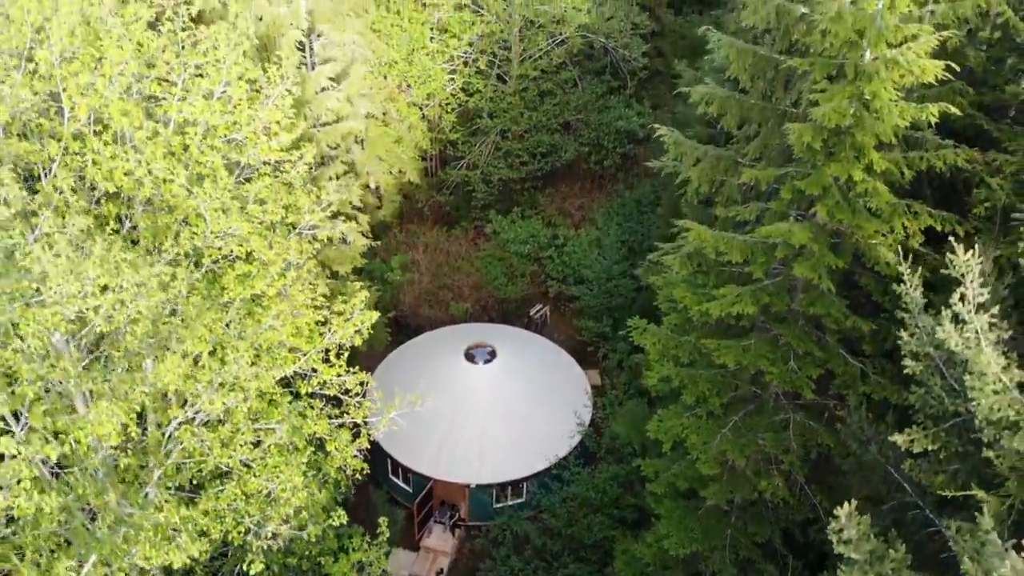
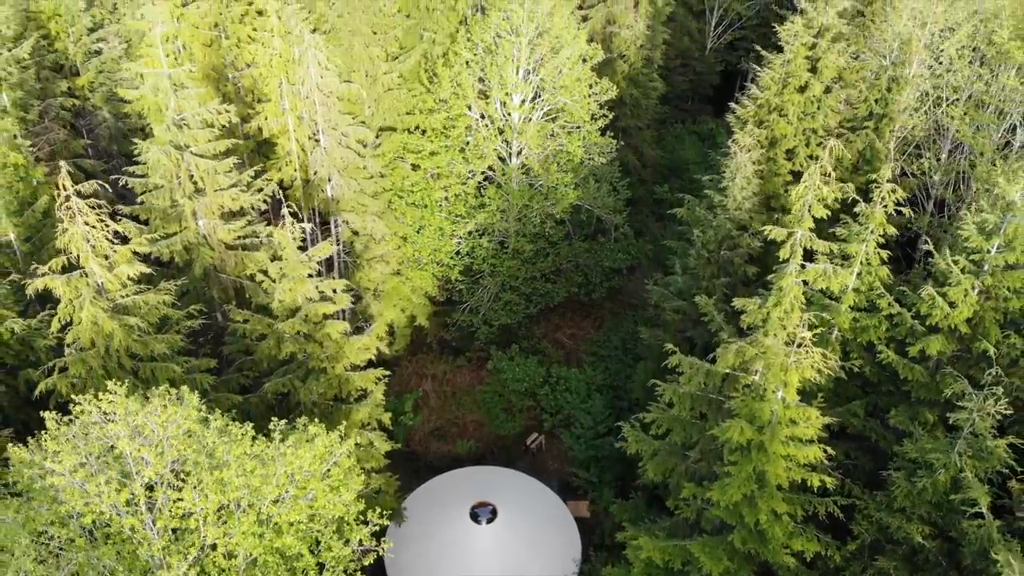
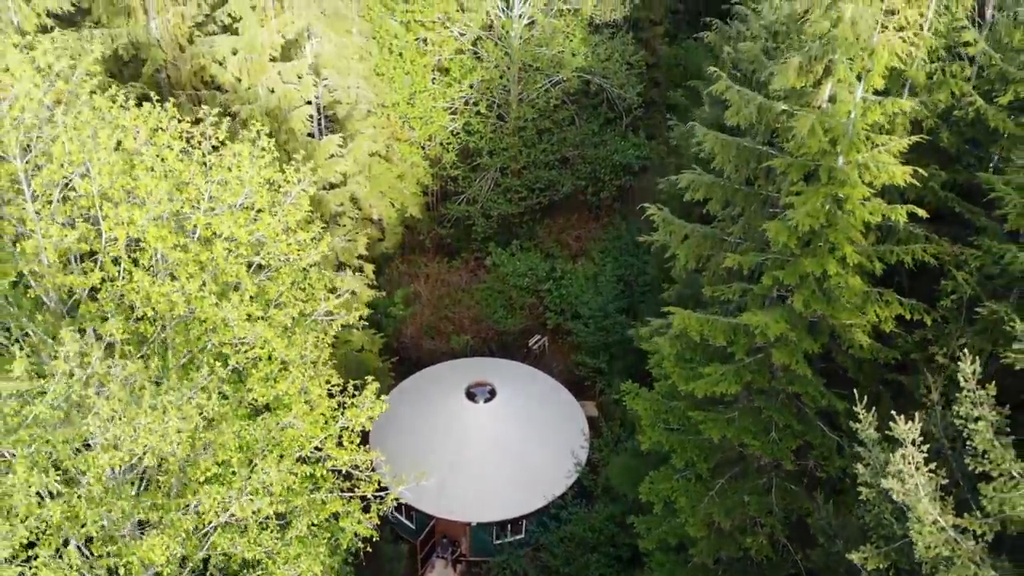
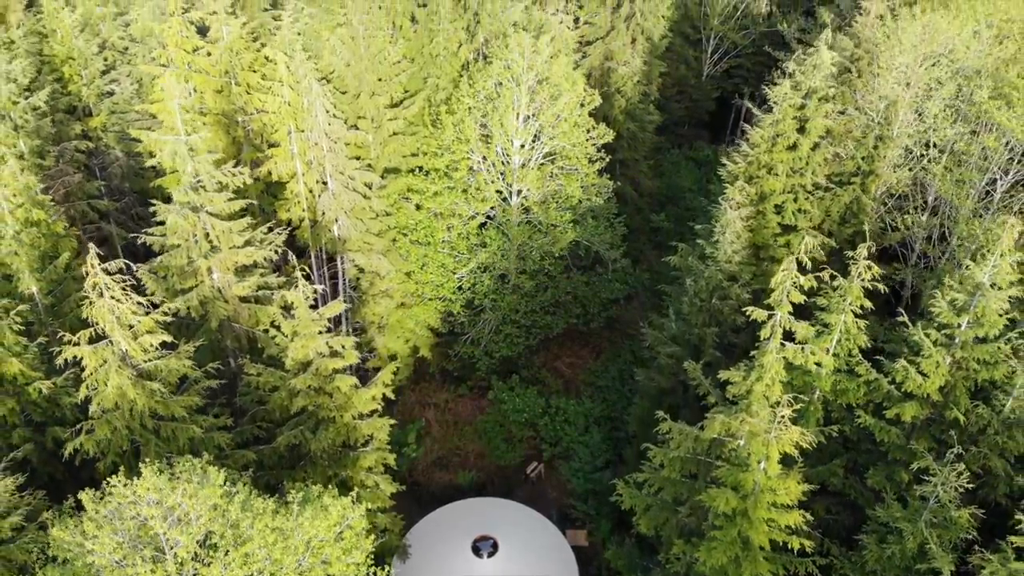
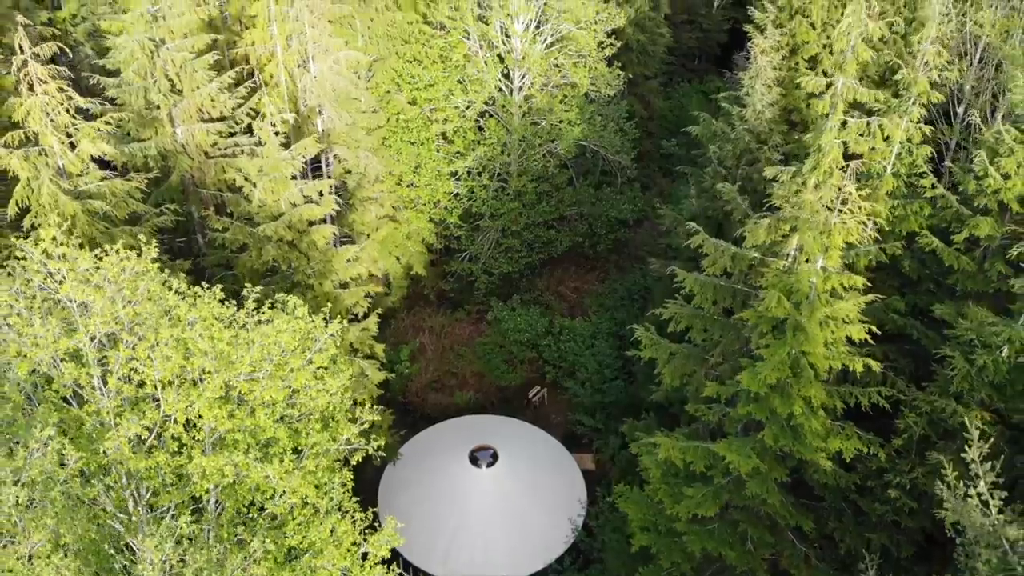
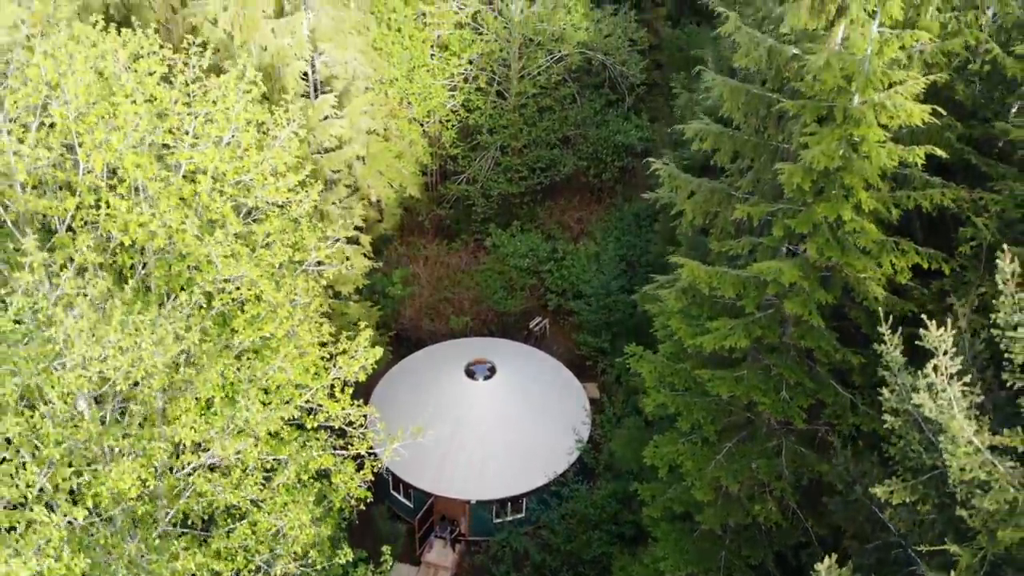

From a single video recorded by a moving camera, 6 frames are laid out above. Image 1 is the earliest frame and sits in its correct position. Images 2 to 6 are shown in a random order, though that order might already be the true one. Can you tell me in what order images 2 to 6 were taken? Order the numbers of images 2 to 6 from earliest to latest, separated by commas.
6, 3, 5, 2, 4
